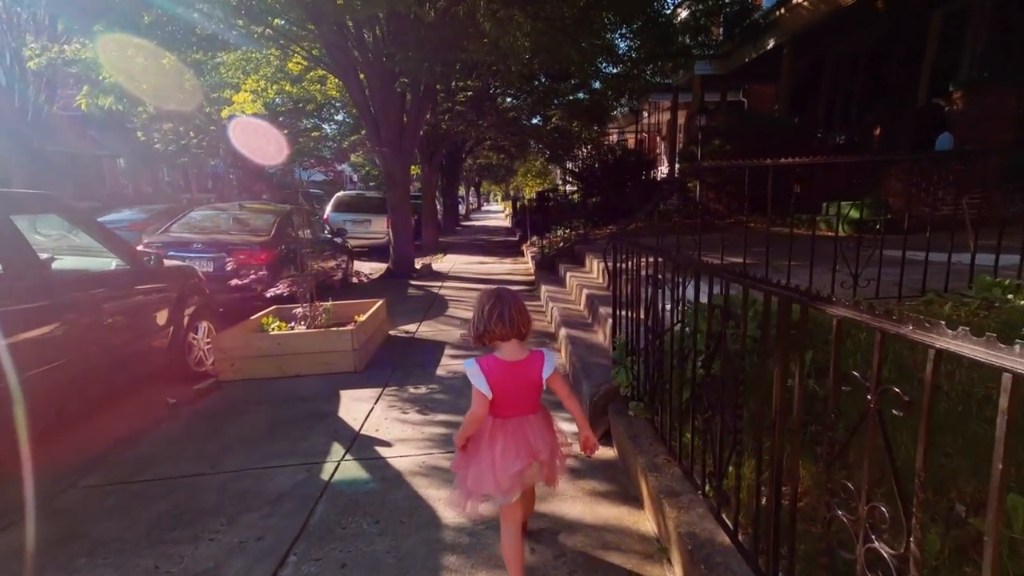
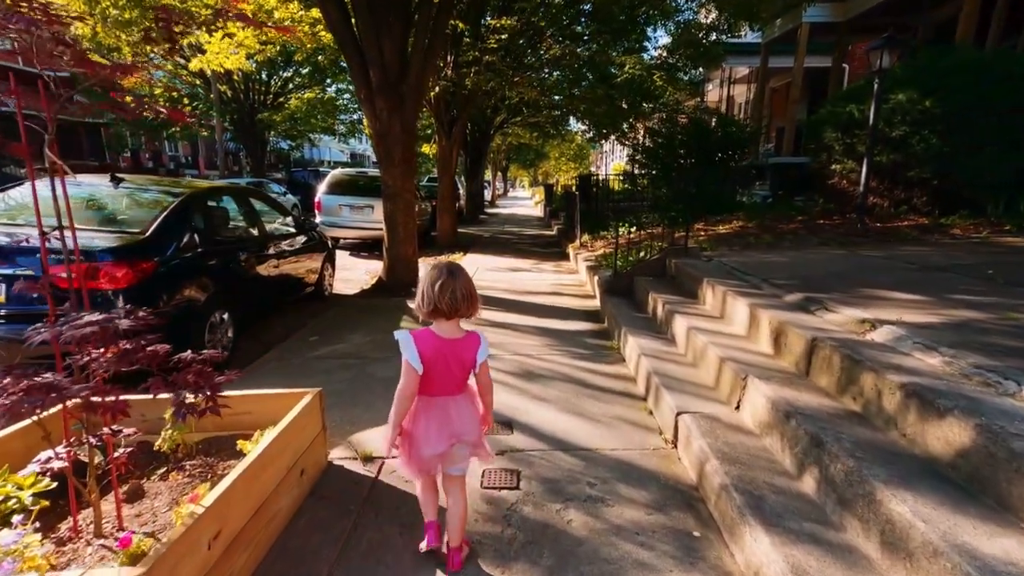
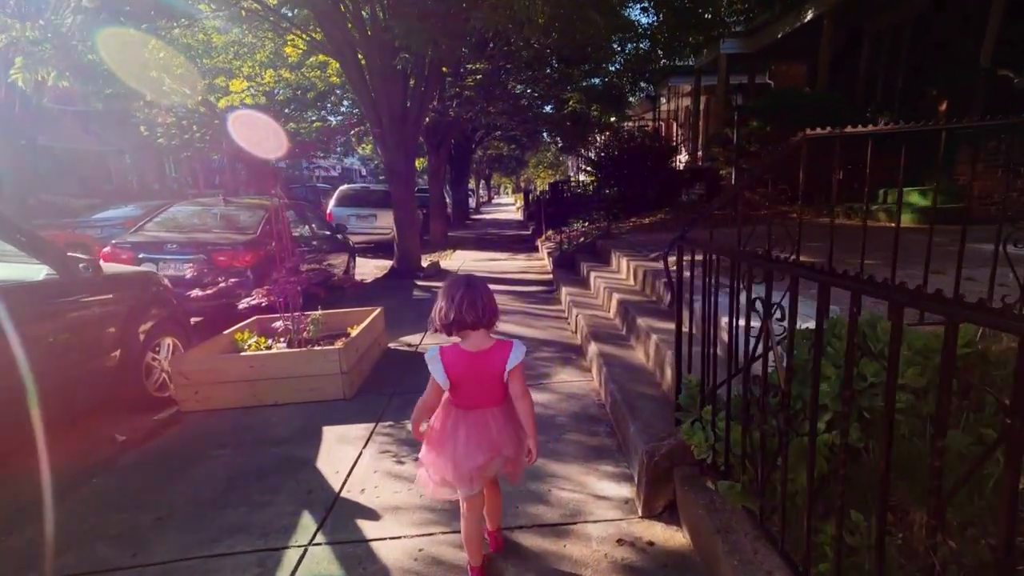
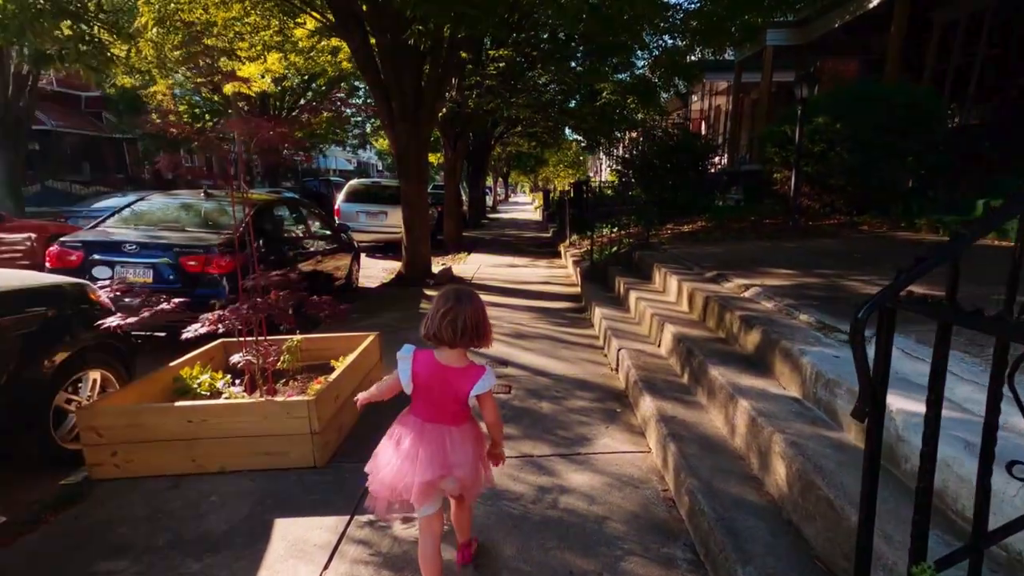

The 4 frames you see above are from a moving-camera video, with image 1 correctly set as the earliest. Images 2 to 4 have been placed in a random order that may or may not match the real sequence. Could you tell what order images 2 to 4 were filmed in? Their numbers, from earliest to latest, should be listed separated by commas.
3, 4, 2
